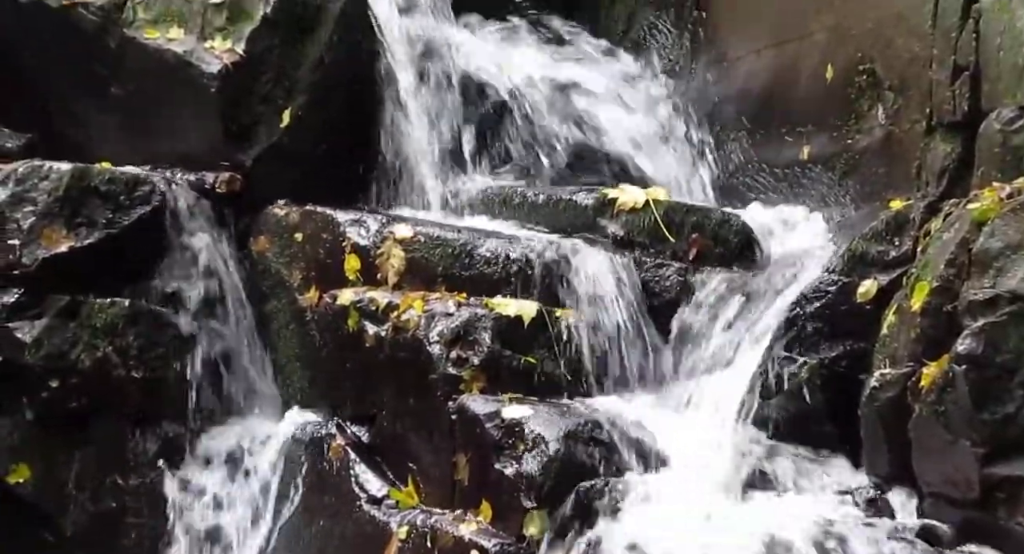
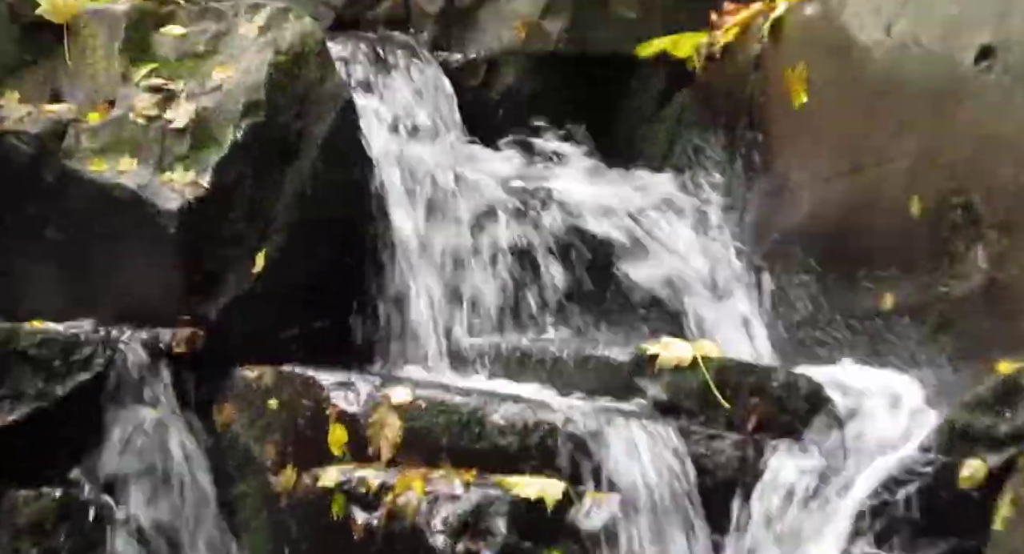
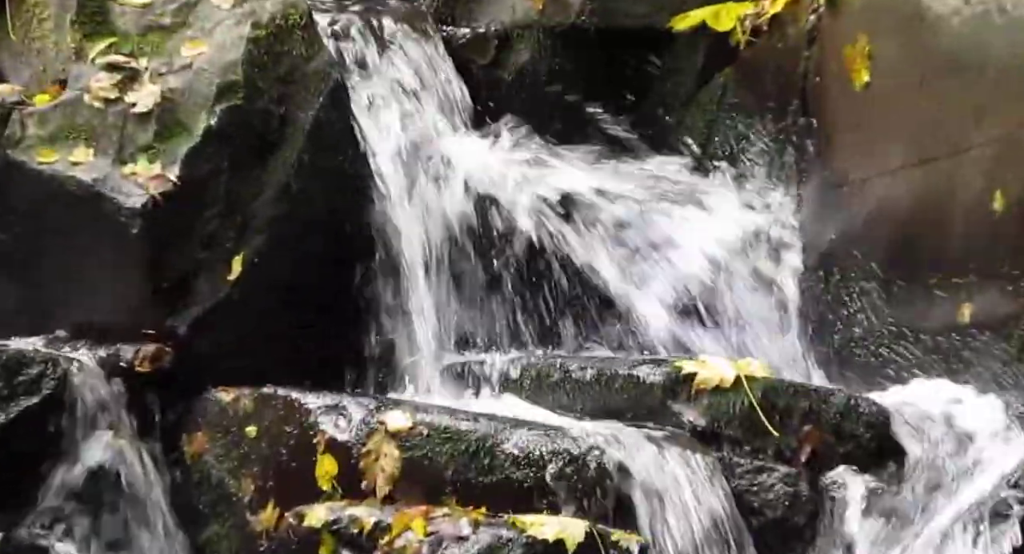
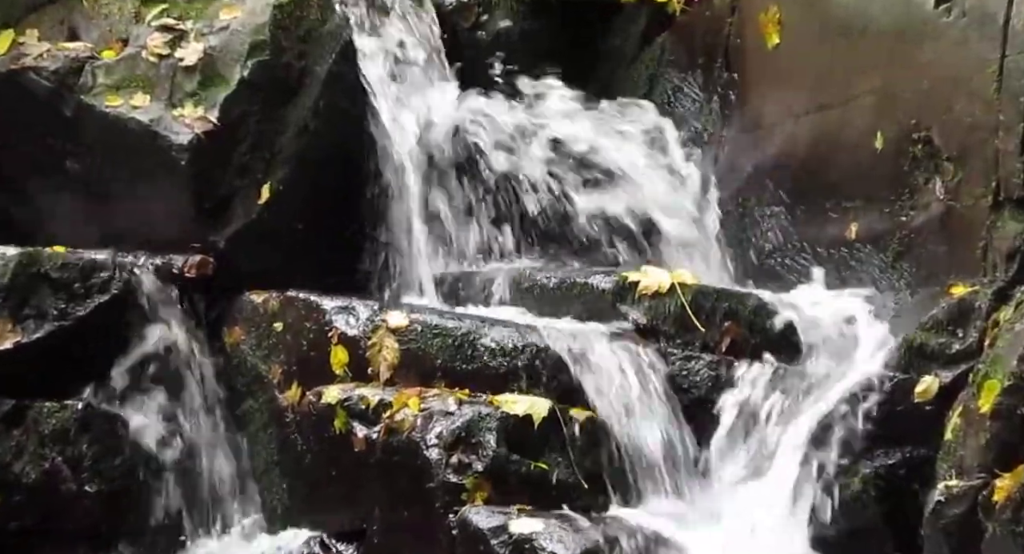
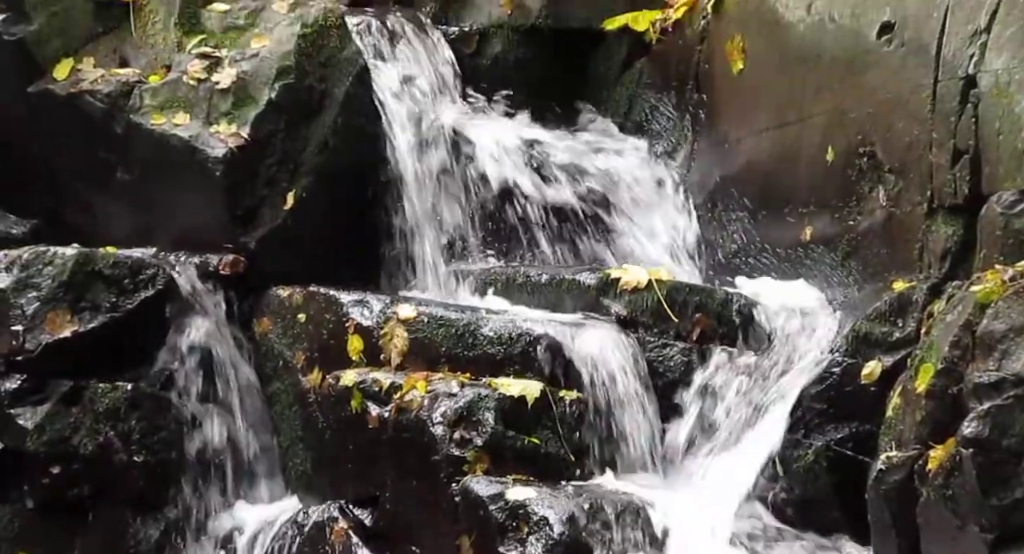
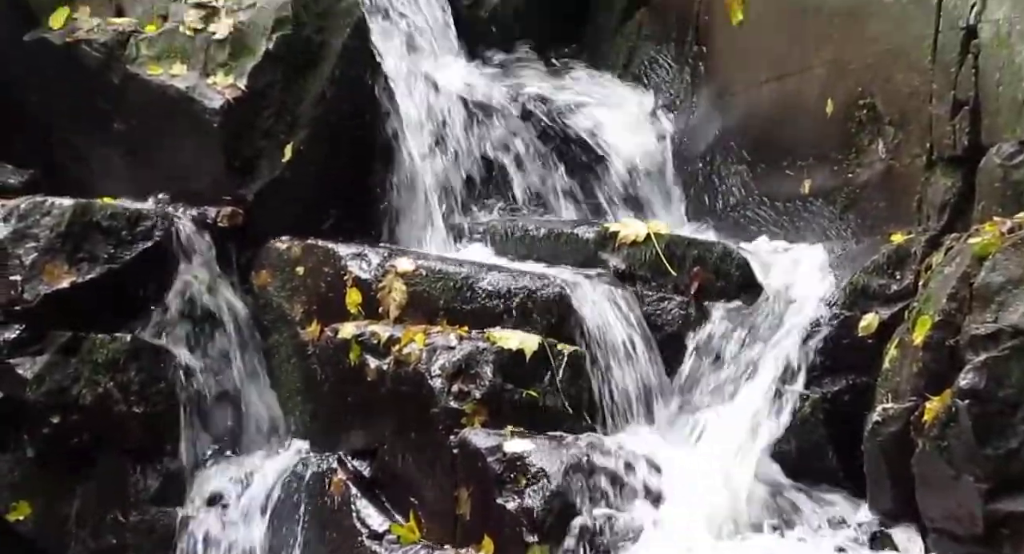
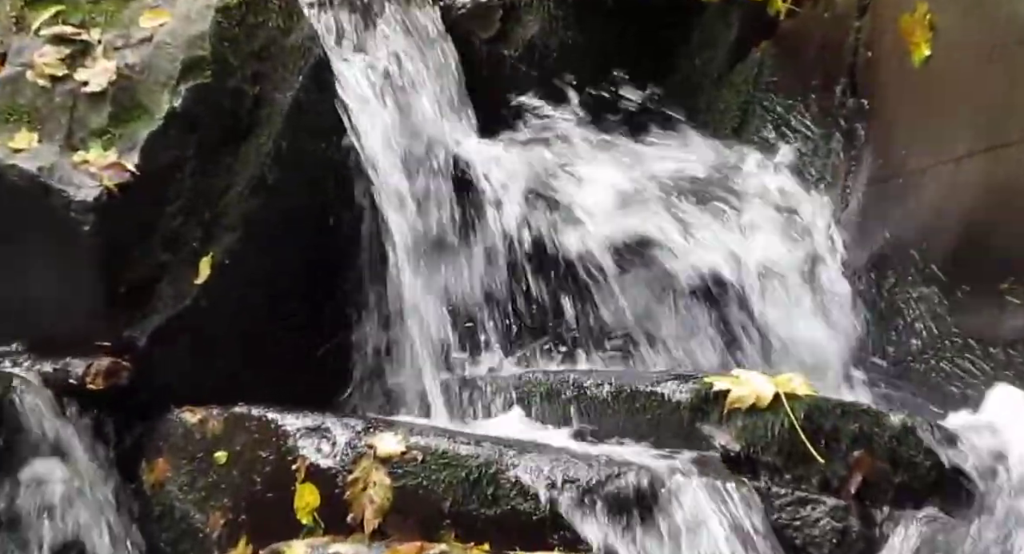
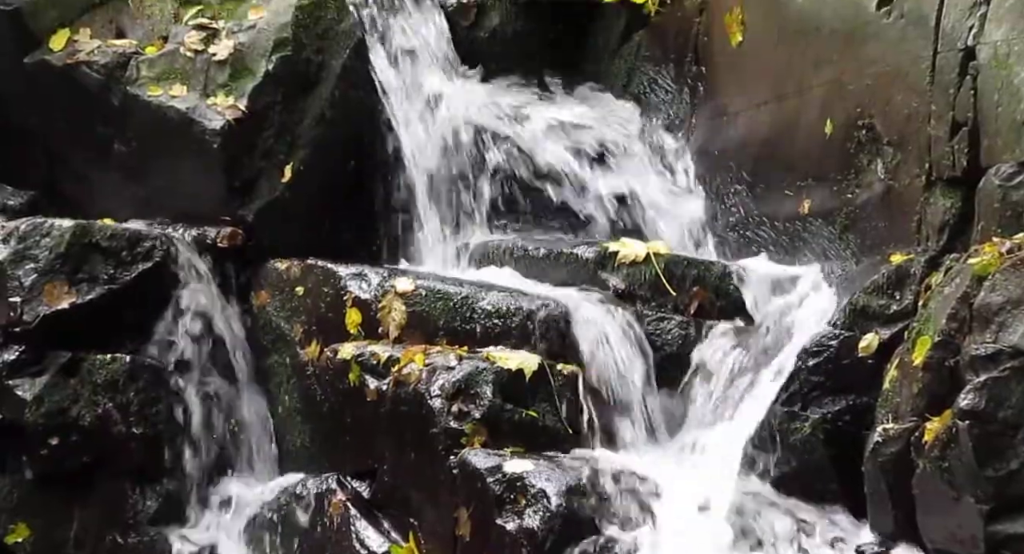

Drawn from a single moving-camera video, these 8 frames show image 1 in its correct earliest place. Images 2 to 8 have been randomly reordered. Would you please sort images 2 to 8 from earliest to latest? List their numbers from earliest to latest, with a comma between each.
6, 8, 5, 4, 2, 3, 7
